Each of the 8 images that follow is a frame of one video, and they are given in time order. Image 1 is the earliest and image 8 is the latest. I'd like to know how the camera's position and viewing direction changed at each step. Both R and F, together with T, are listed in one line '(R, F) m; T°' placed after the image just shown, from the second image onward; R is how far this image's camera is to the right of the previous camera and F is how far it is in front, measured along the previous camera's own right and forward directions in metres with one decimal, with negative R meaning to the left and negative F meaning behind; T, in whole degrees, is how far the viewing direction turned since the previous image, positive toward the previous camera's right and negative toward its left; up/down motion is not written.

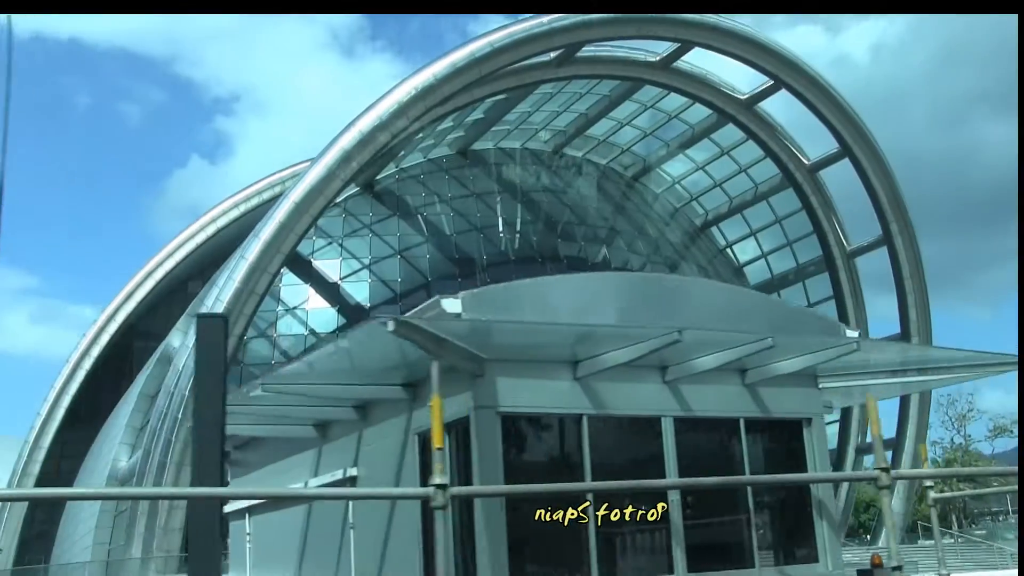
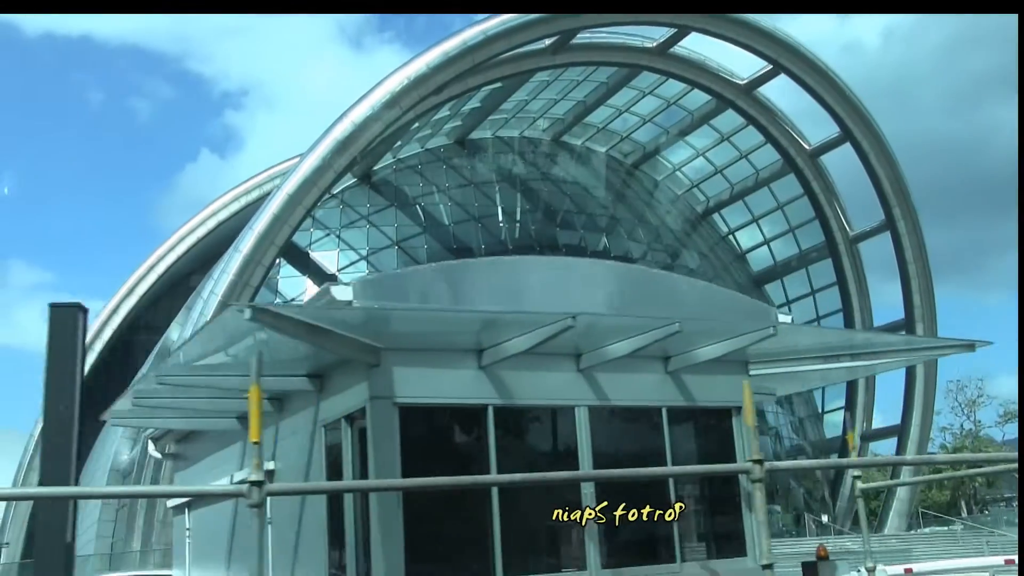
(+0.4, +0.1) m; -1°
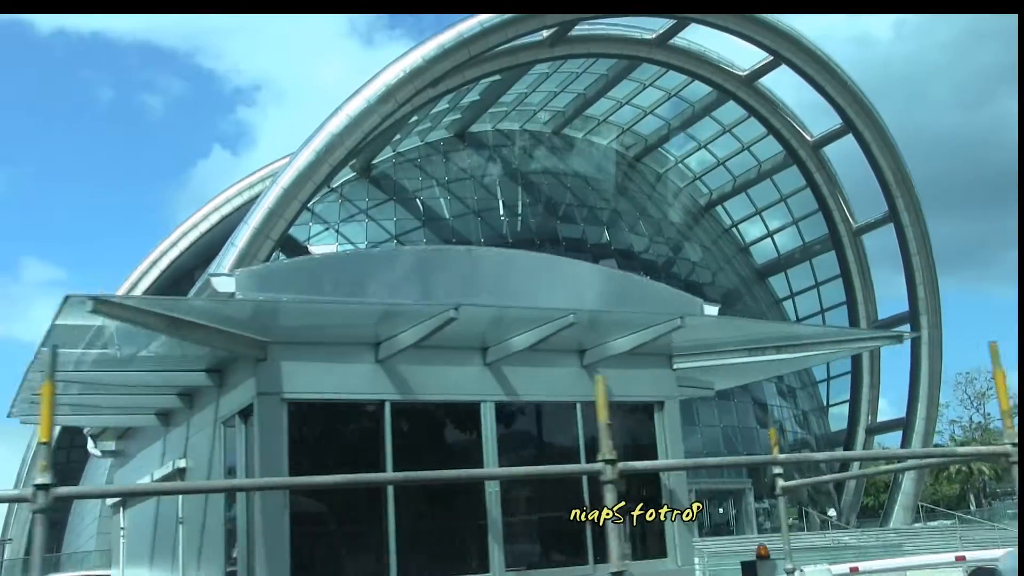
(+0.4, +0.1) m; -1°
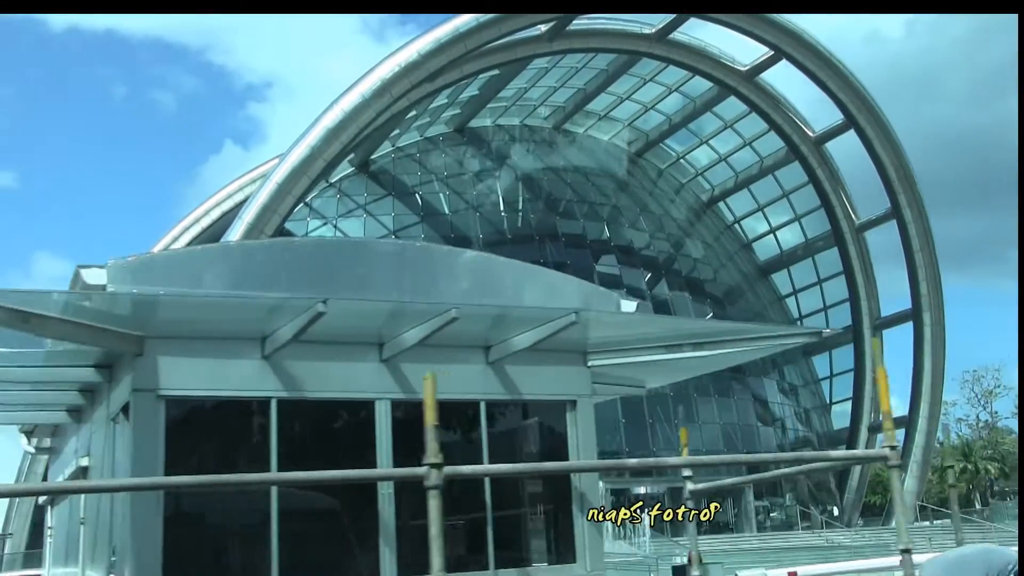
(+0.4, +0.1) m; -1°
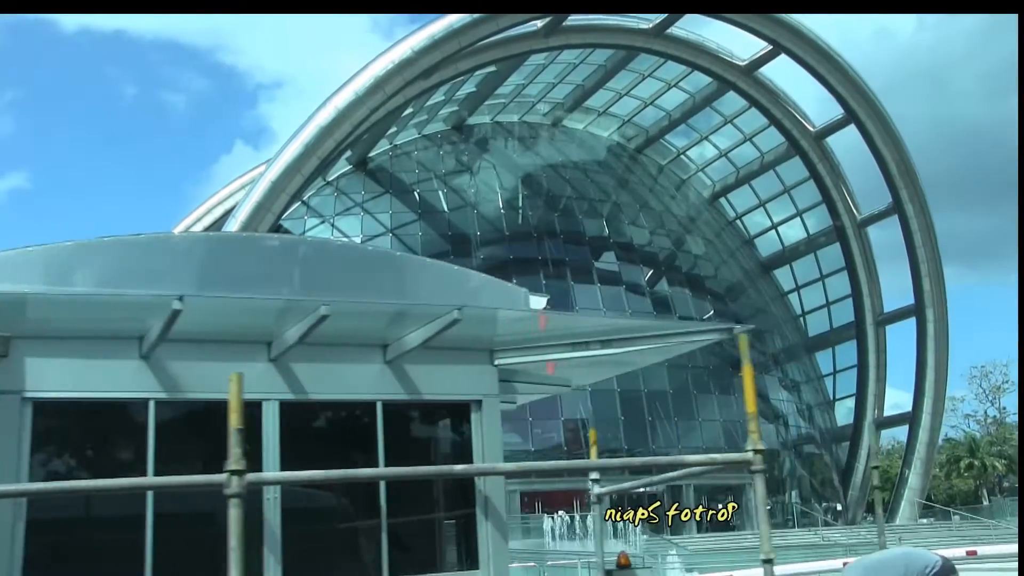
(+0.4, +0.1) m; -1°
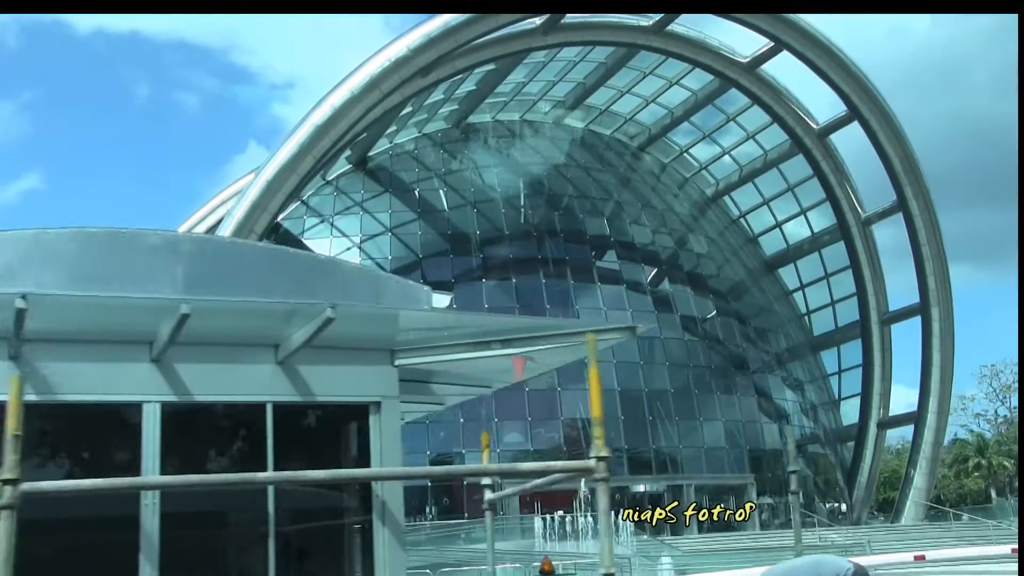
(+0.4, +0.1) m; -1°
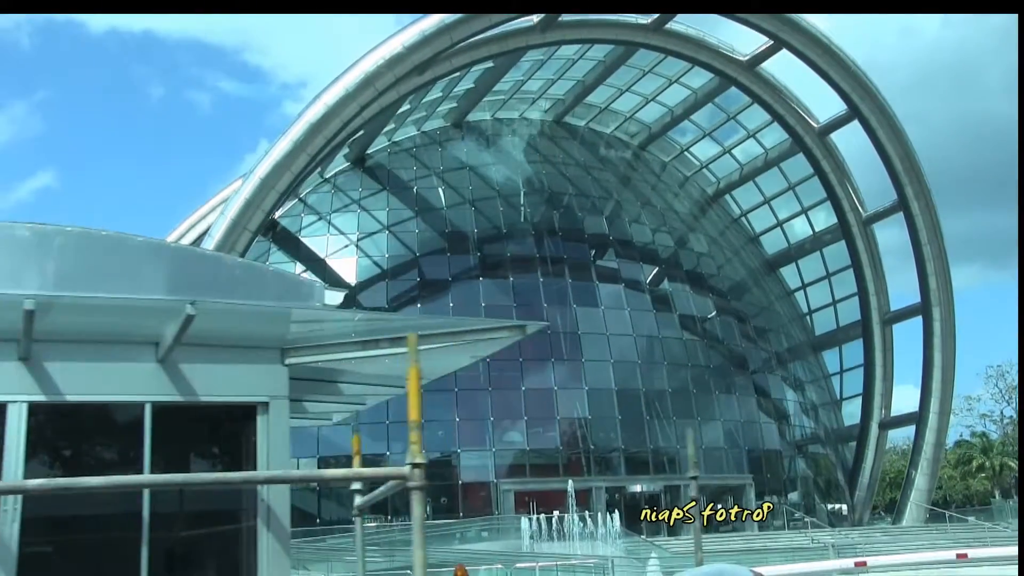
(+0.4, +0.1) m; -1°
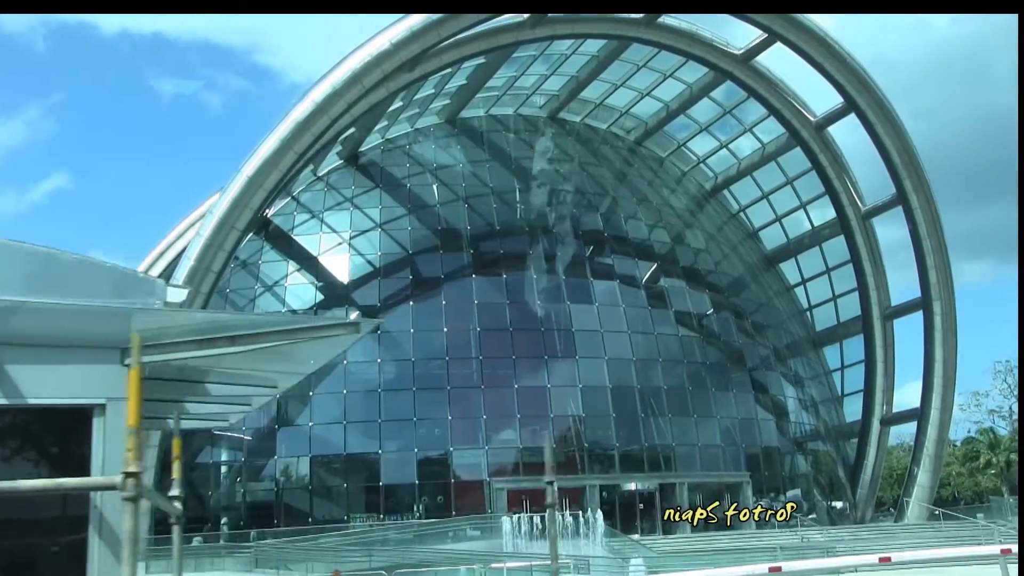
(+0.5, +0.2) m; -1°
